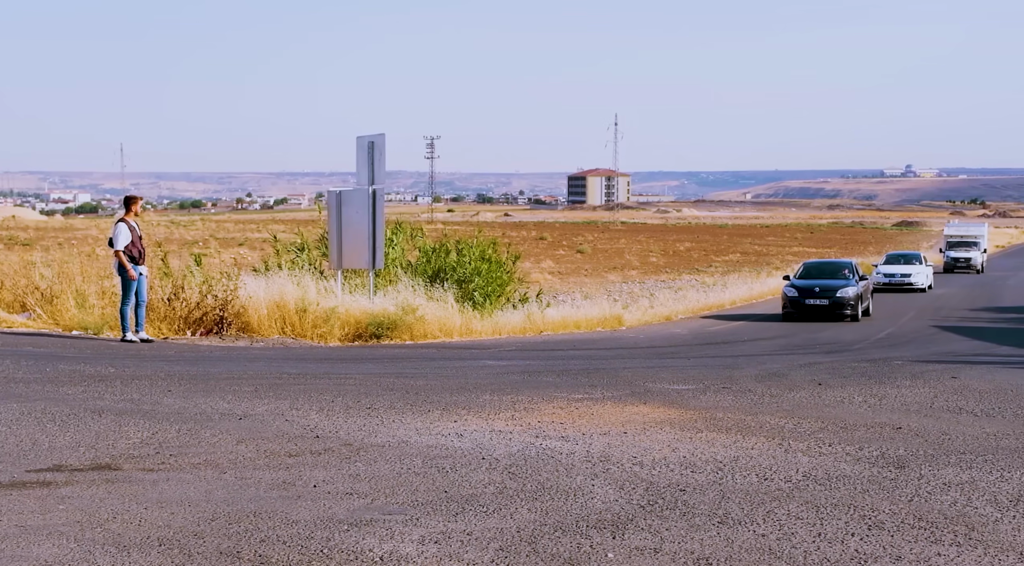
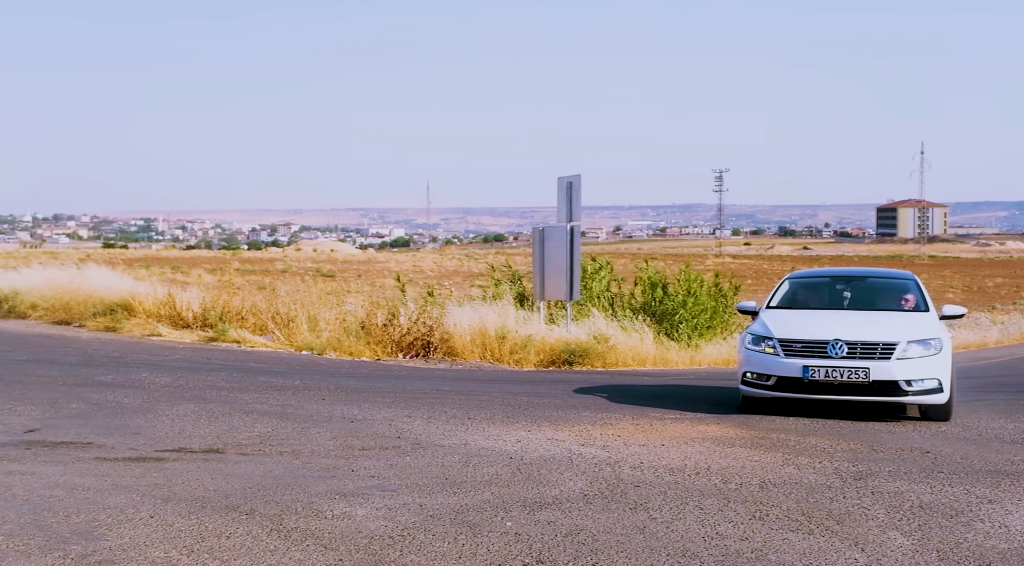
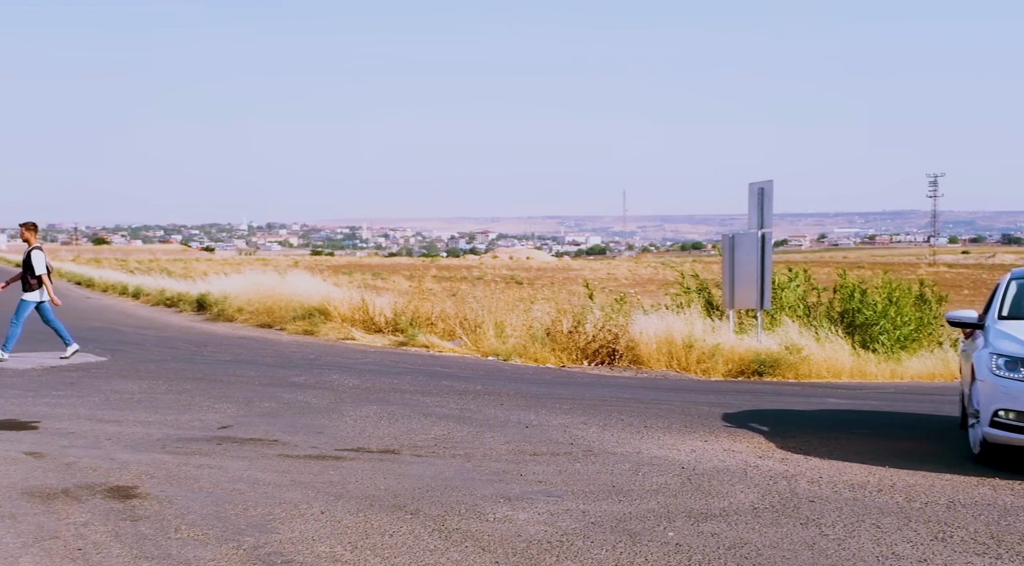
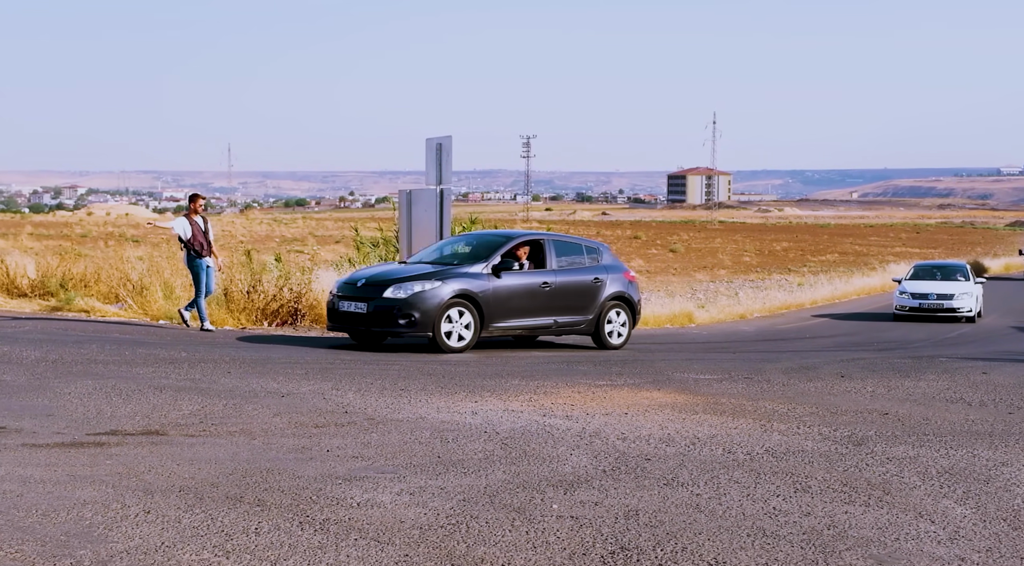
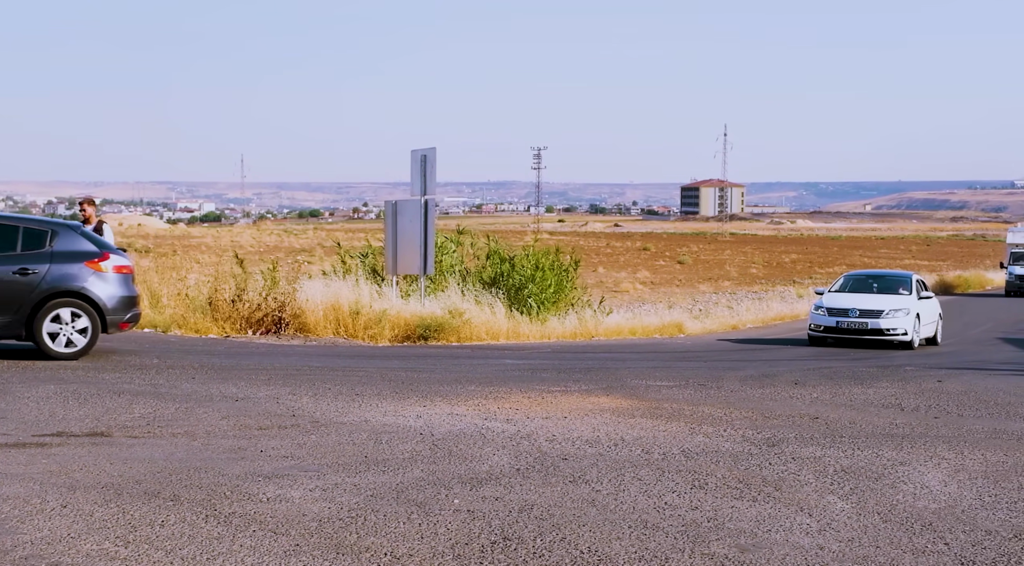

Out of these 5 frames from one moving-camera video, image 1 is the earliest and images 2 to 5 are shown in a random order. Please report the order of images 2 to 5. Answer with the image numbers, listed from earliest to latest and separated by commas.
4, 5, 2, 3
